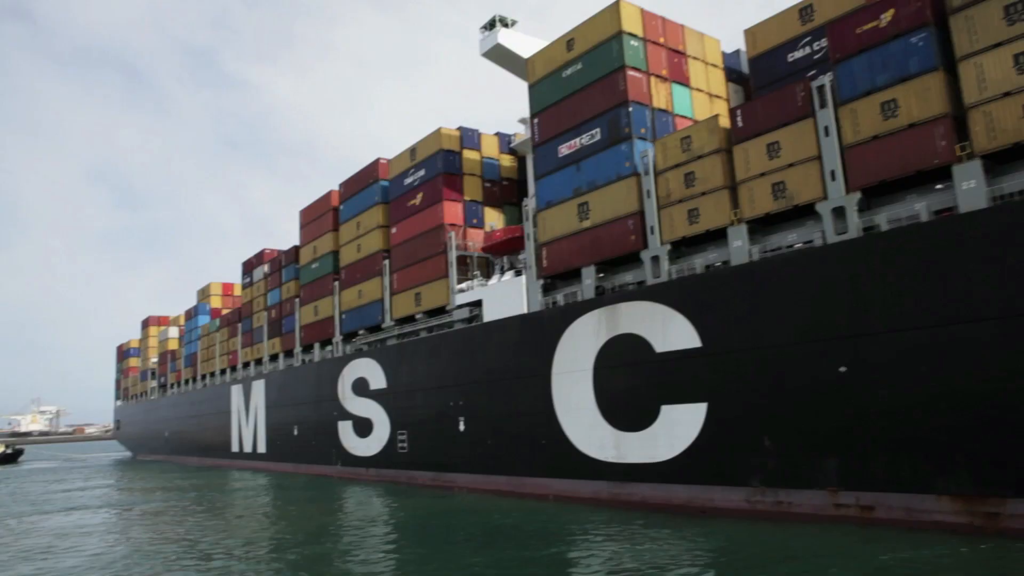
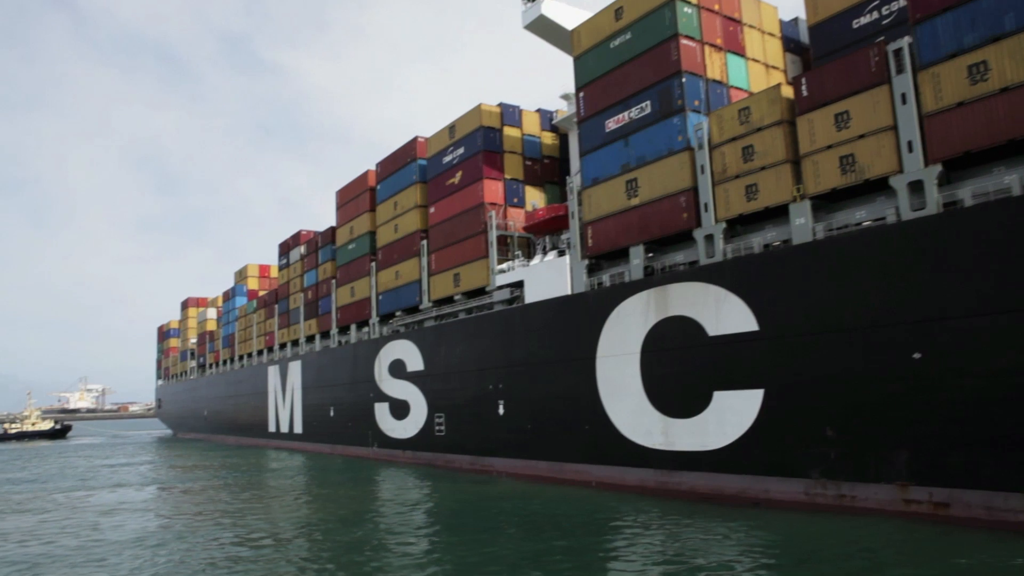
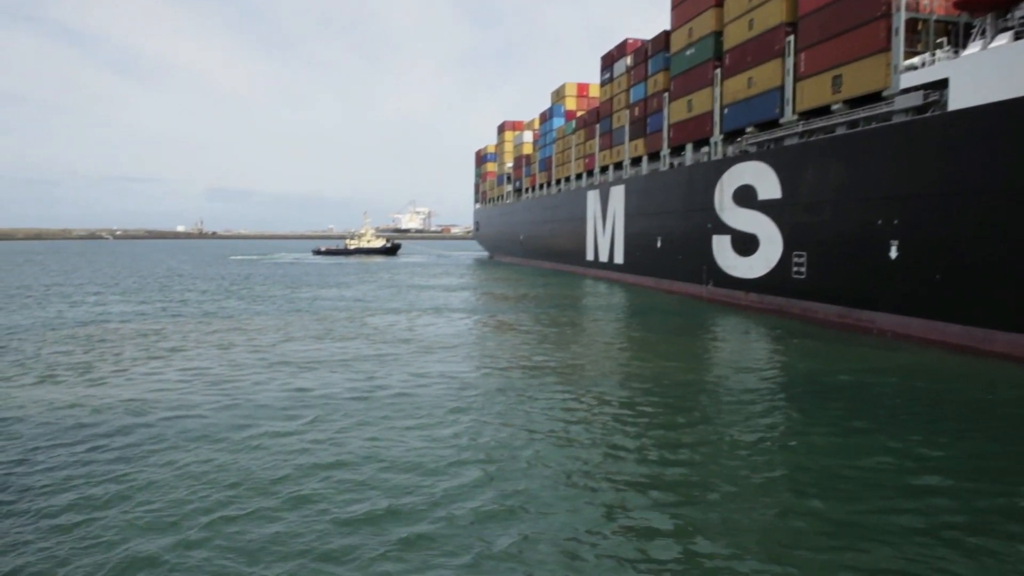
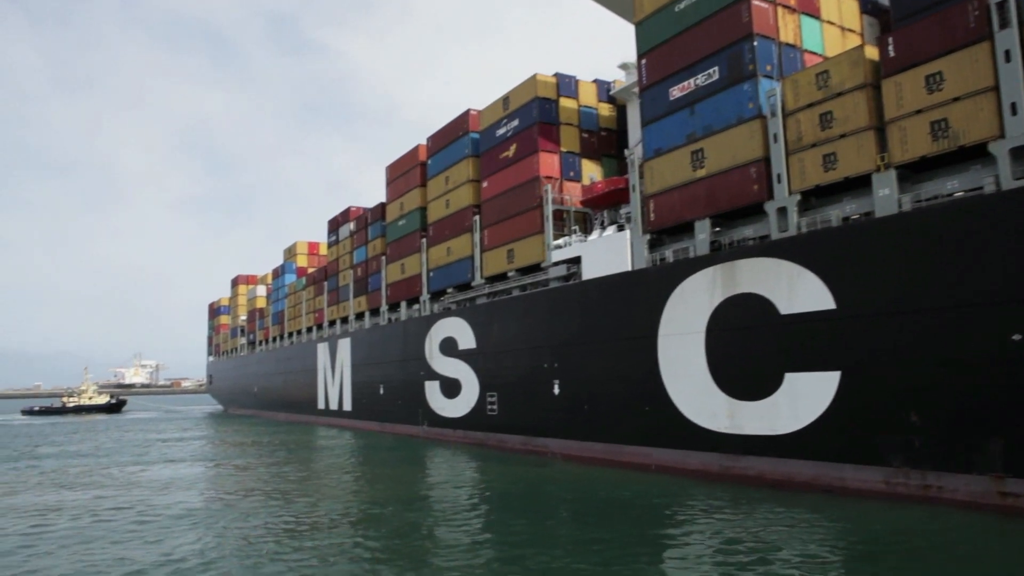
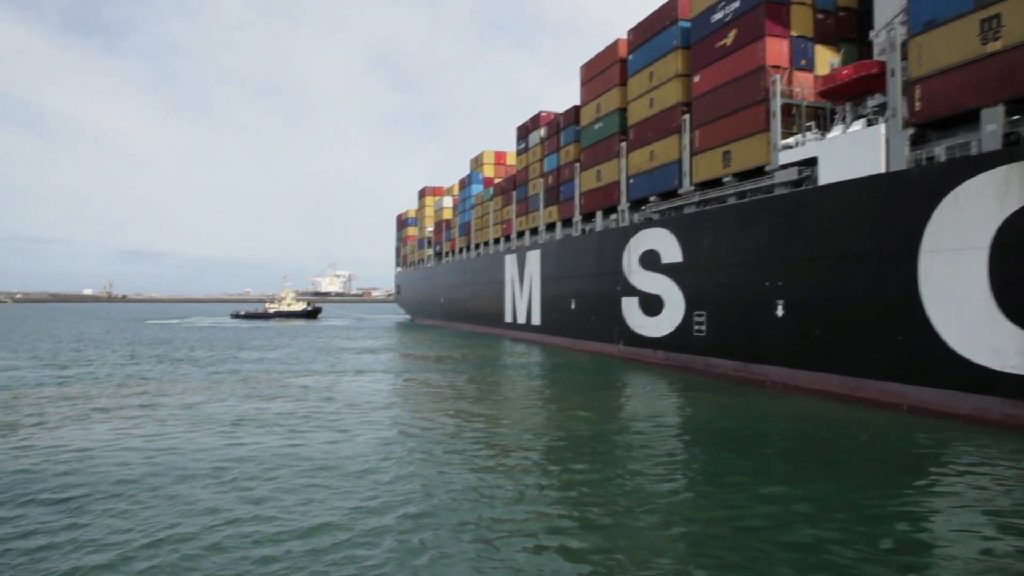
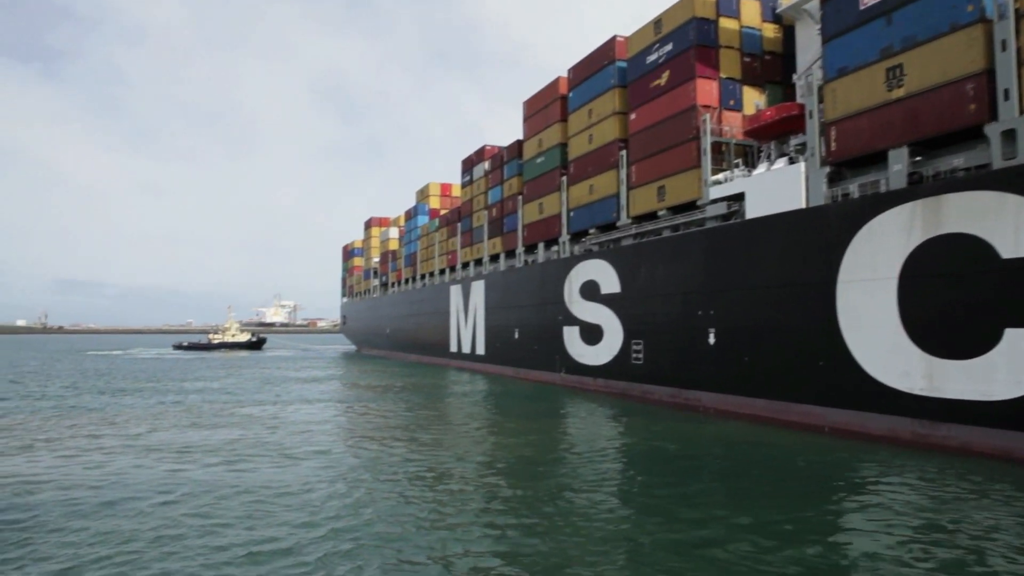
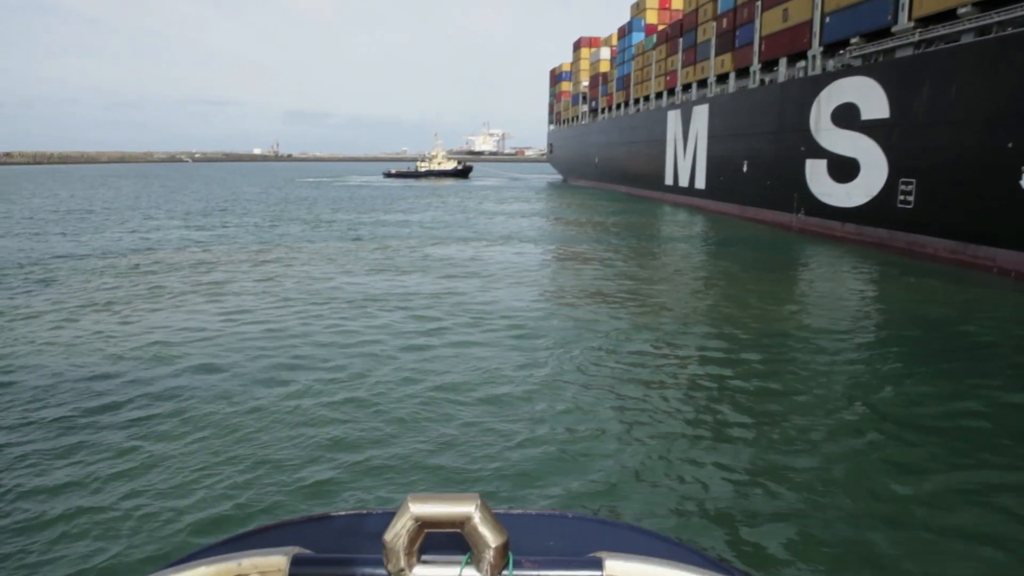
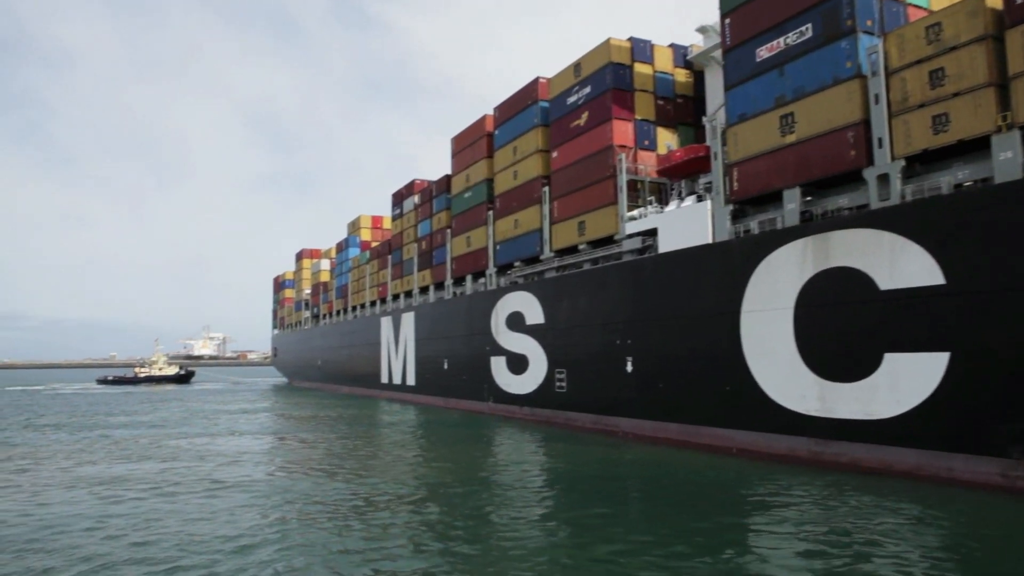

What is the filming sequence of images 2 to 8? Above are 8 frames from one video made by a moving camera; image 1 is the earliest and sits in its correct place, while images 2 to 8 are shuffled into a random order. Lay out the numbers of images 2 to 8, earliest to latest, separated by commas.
2, 4, 8, 6, 5, 3, 7
